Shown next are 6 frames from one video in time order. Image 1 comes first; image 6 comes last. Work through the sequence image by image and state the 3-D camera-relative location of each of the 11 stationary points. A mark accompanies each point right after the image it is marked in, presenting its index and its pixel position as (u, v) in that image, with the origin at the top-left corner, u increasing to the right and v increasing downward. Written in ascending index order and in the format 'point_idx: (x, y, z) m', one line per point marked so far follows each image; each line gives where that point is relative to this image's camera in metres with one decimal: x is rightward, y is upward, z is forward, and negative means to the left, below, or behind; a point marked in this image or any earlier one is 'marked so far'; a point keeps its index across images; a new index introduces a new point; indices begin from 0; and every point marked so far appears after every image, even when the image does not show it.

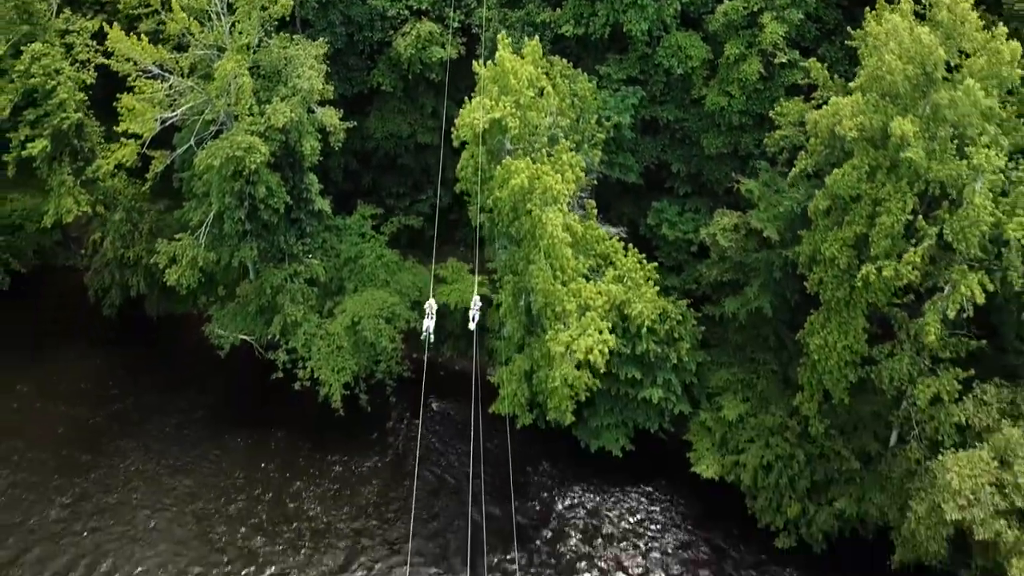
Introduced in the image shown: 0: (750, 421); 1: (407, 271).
0: (+3.5, -1.9, +16.1) m
1: (-1.7, +0.3, +18.2) m
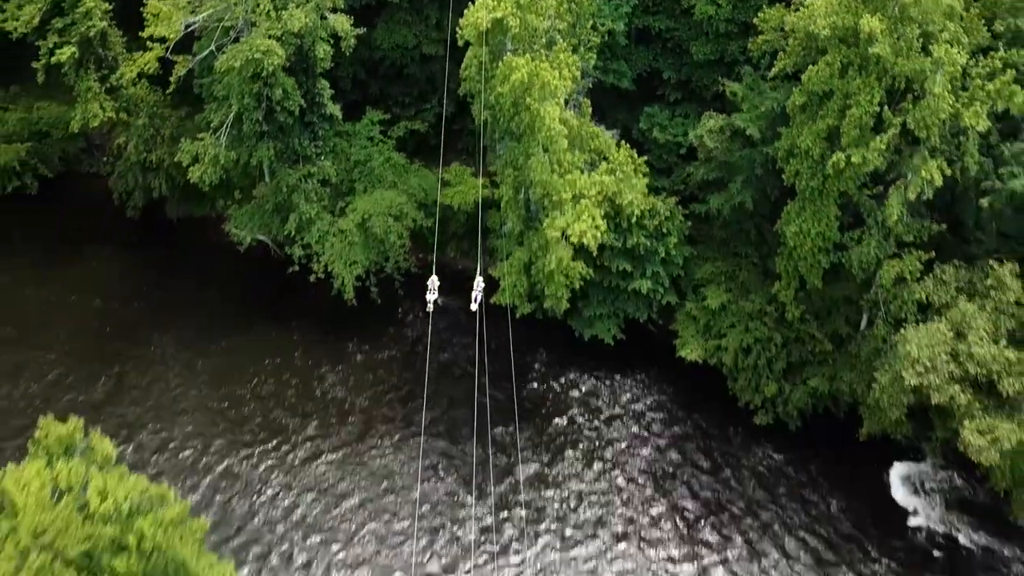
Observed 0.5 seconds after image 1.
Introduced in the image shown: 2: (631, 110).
0: (+3.5, -0.3, +17.4) m
1: (-1.7, +2.0, +19.4) m
2: (+2.1, +3.1, +19.5) m
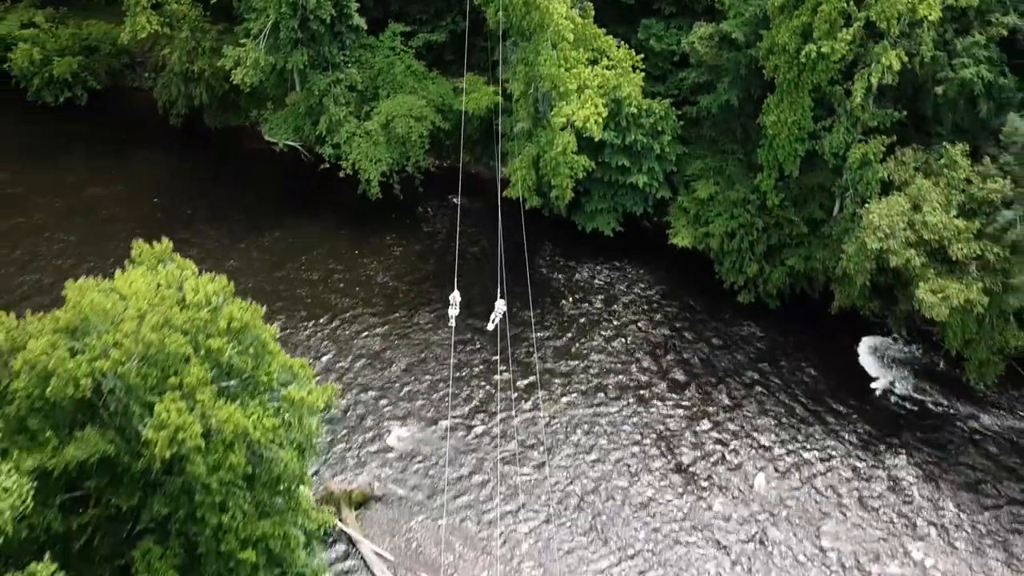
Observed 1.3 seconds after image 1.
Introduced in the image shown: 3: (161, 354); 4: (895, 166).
0: (+3.6, +1.6, +19.5) m
1: (-1.5, +3.9, +21.3) m
2: (+2.3, +5.1, +21.4) m
3: (-3.3, -0.6, +10.3) m
4: (+5.8, +1.8, +16.8) m
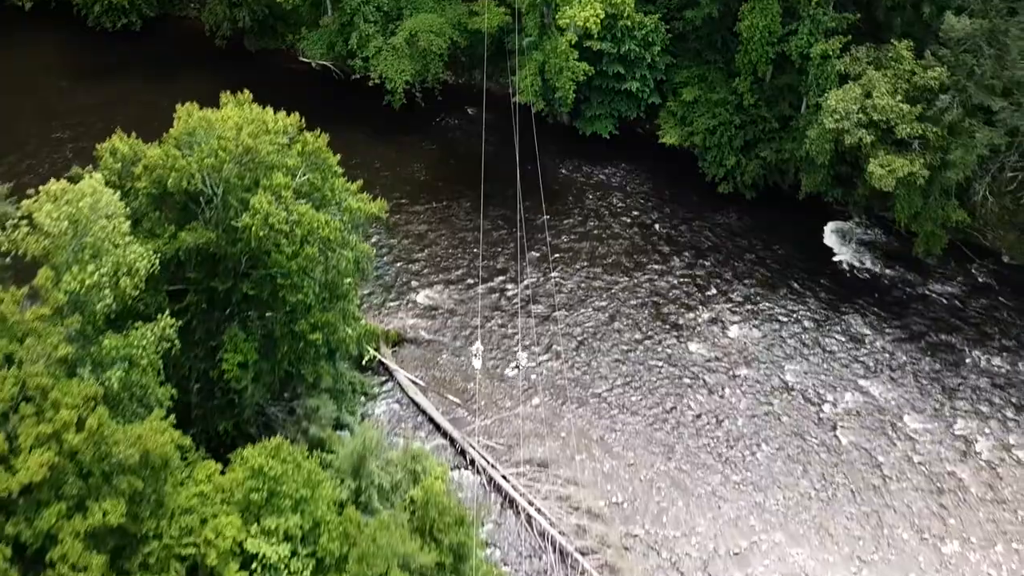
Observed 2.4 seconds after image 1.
0: (+3.8, +3.7, +22.3) m
1: (-1.3, +6.1, +24.1) m
2: (+2.4, +7.3, +24.2) m
3: (-3.1, +1.5, +13.1) m
4: (+6.0, +4.0, +19.6) m
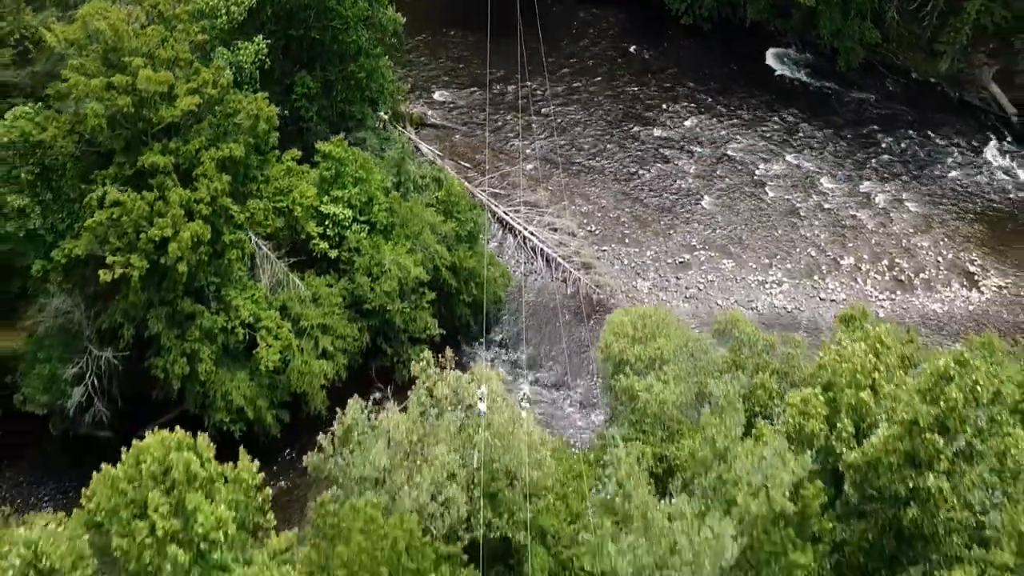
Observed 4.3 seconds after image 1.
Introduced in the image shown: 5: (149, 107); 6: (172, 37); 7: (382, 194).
0: (+3.8, +8.2, +27.0) m
1: (-1.3, +10.7, +28.8) m
2: (+2.4, +11.8, +28.8) m
3: (-3.1, +5.7, +17.9) m
4: (+6.0, +8.4, +24.3) m
5: (-4.9, +2.4, +14.9) m
6: (-4.8, +3.5, +15.6) m
7: (-2.1, +1.5, +18.1) m
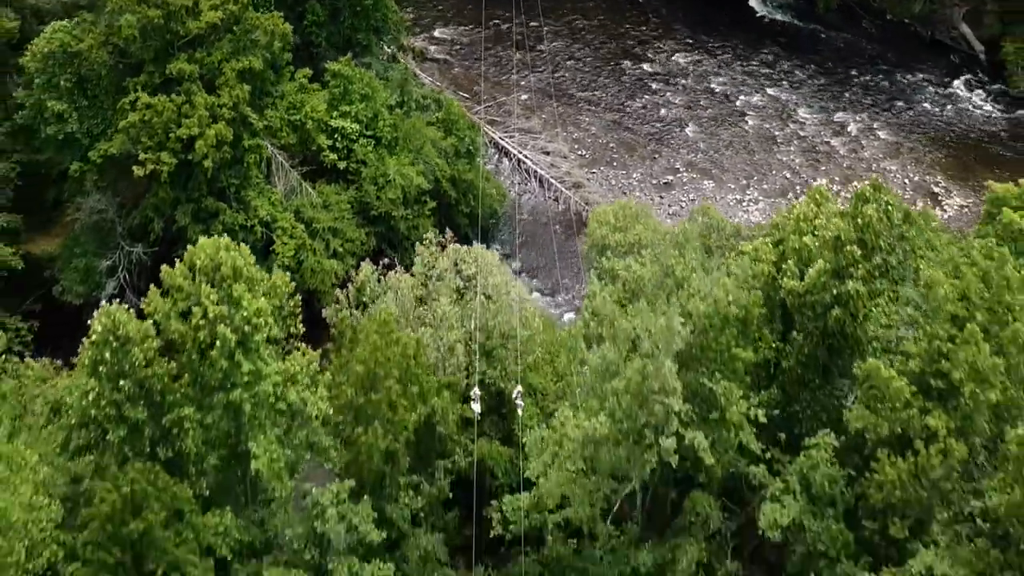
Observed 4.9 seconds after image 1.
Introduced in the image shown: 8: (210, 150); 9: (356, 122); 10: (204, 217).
0: (+3.7, +10.0, +28.4) m
1: (-1.4, +12.5, +30.1) m
2: (+2.3, +13.6, +30.1) m
3: (-3.2, +7.3, +19.3) m
4: (+5.9, +10.1, +25.7) m
5: (-4.9, +3.9, +16.4) m
6: (-4.9, +5.0, +17.1) m
7: (-2.2, +3.1, +19.6) m
8: (-4.4, +2.0, +16.0) m
9: (-2.7, +2.9, +19.1) m
10: (-4.7, +1.1, +17.0) m
